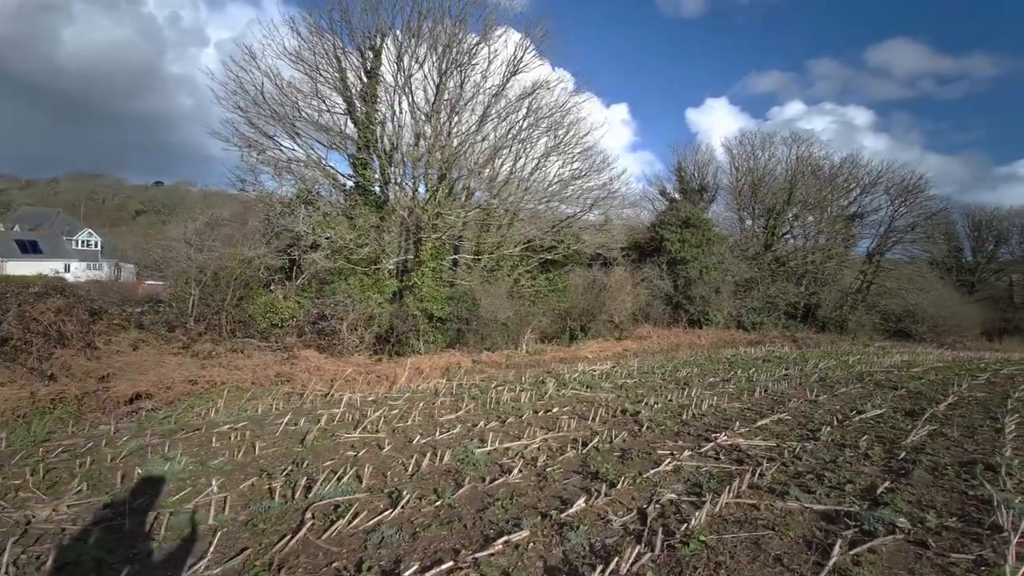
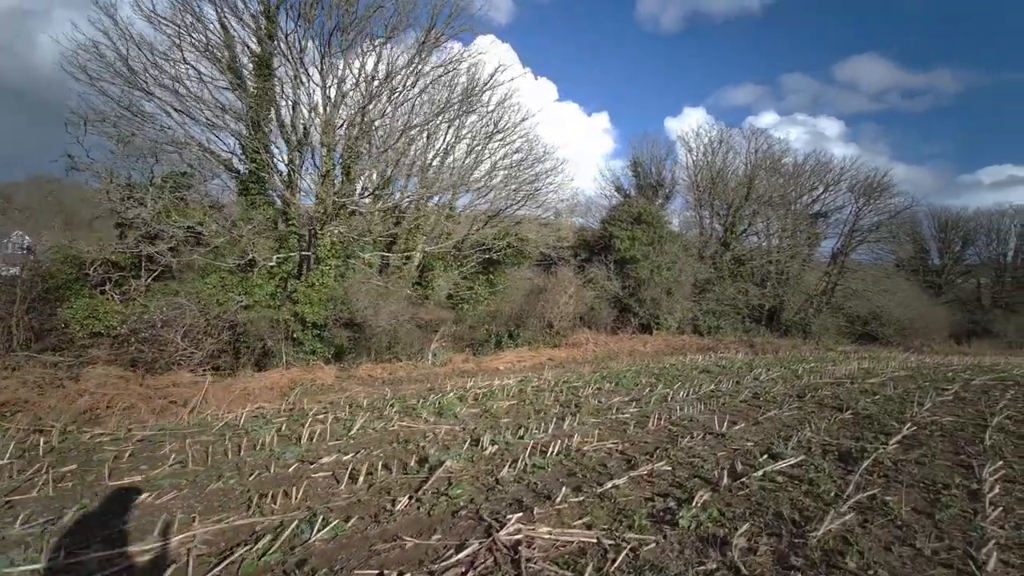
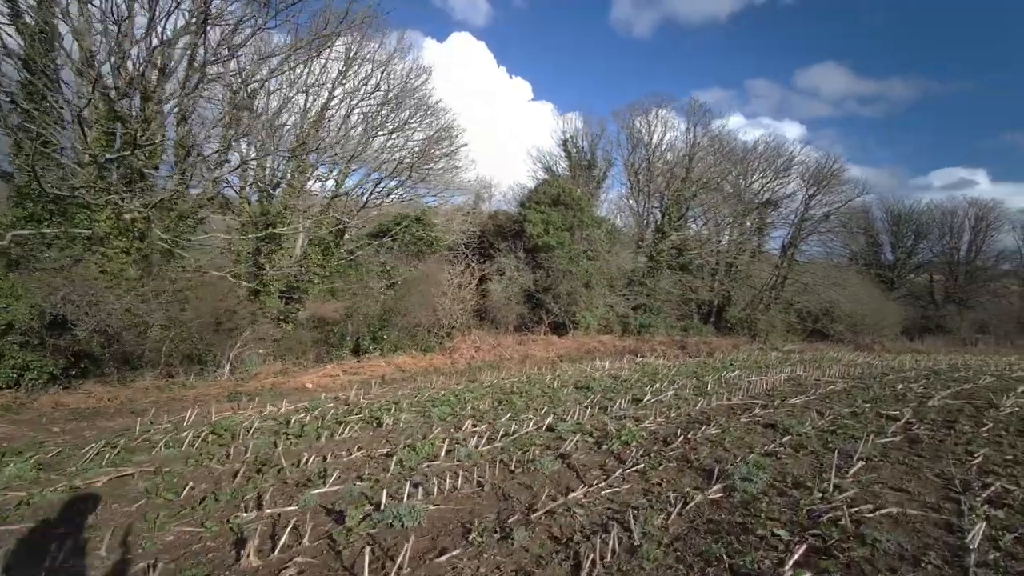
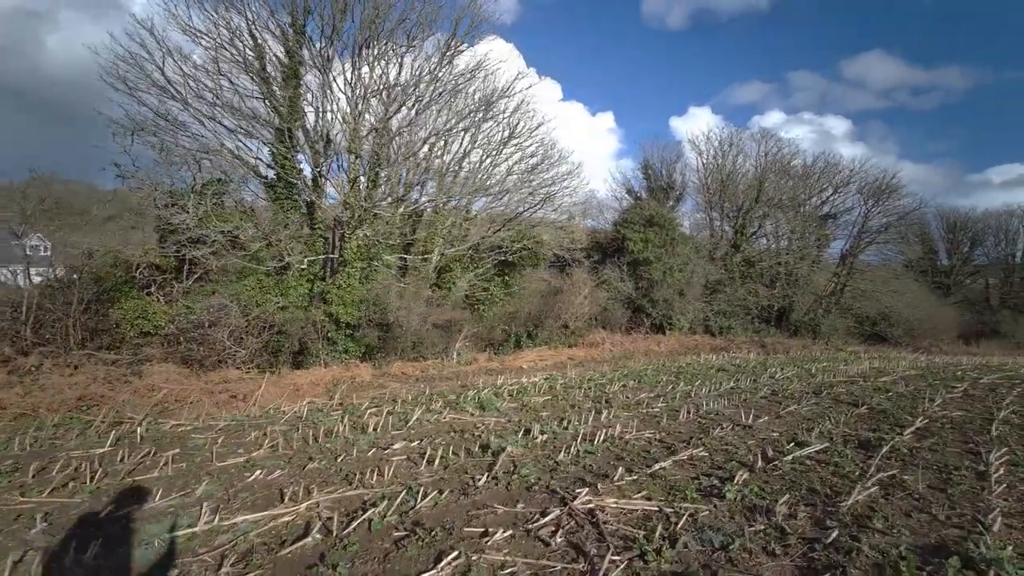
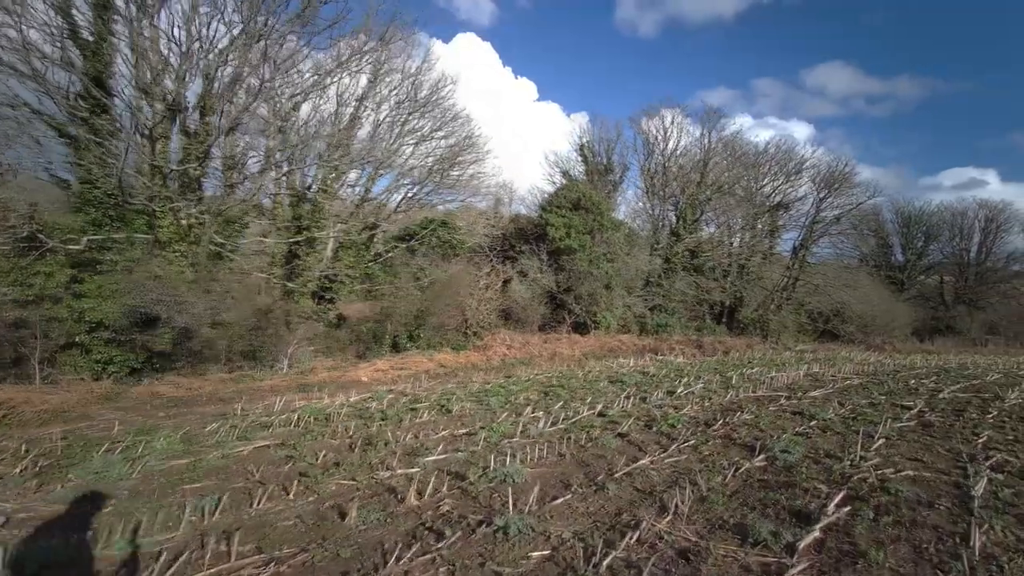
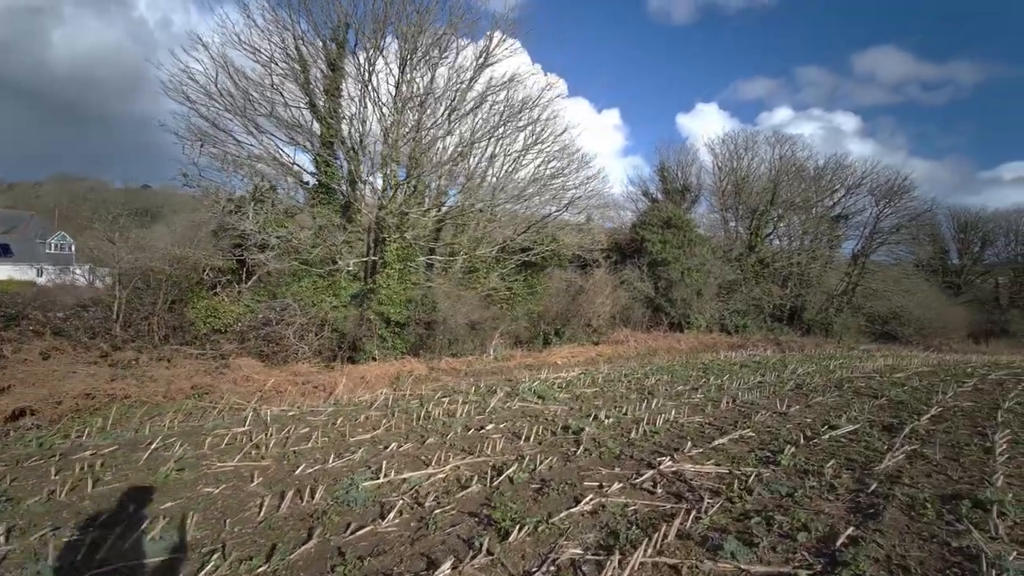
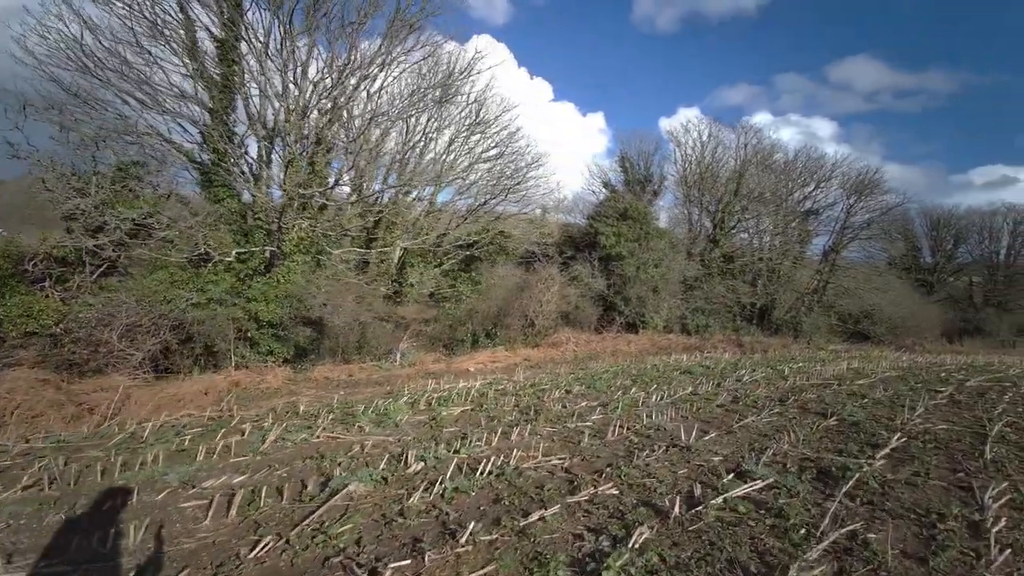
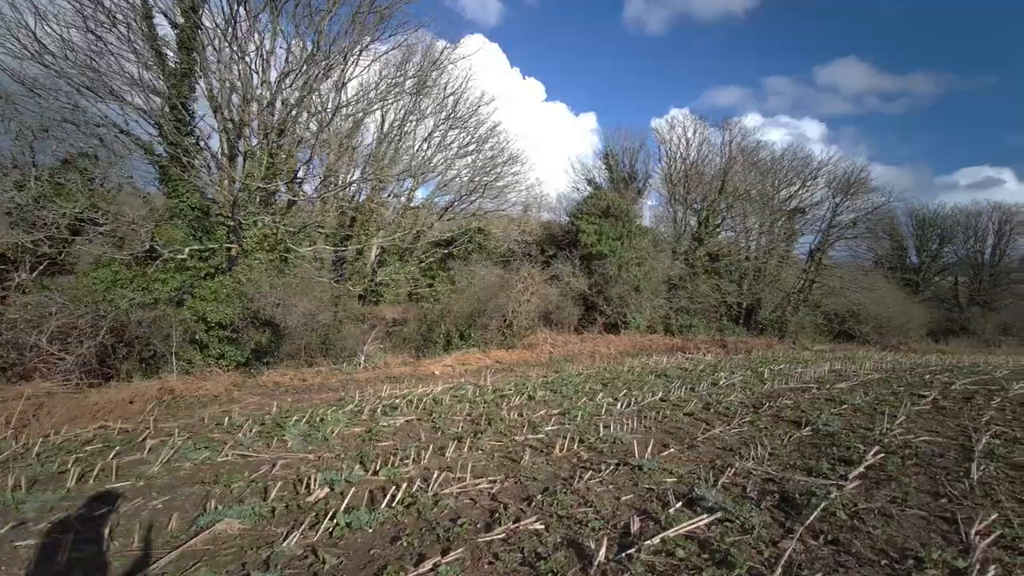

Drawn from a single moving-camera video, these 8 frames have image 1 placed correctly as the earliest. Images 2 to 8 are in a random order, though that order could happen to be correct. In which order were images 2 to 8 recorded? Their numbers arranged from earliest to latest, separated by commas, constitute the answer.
6, 4, 2, 7, 8, 5, 3
